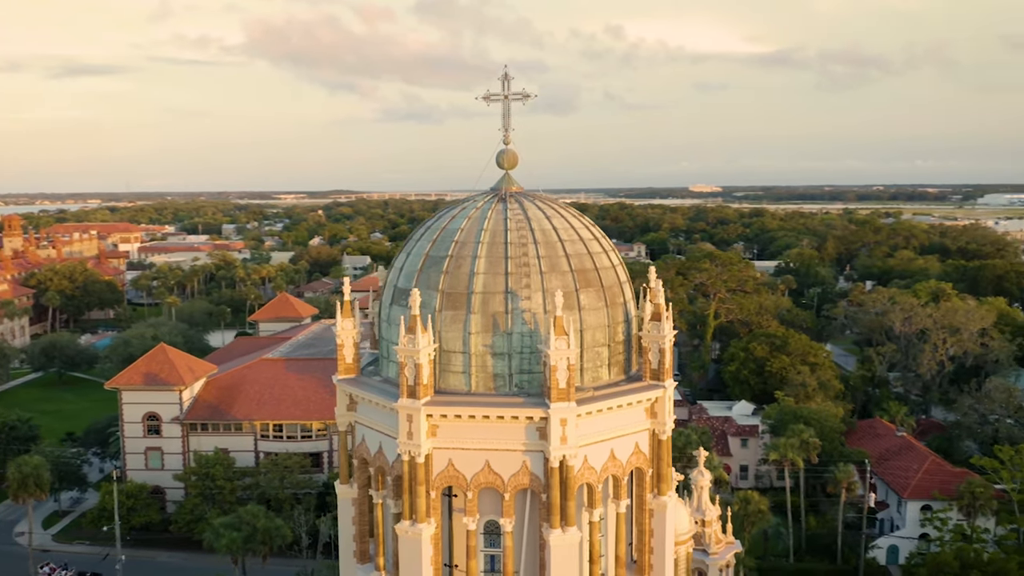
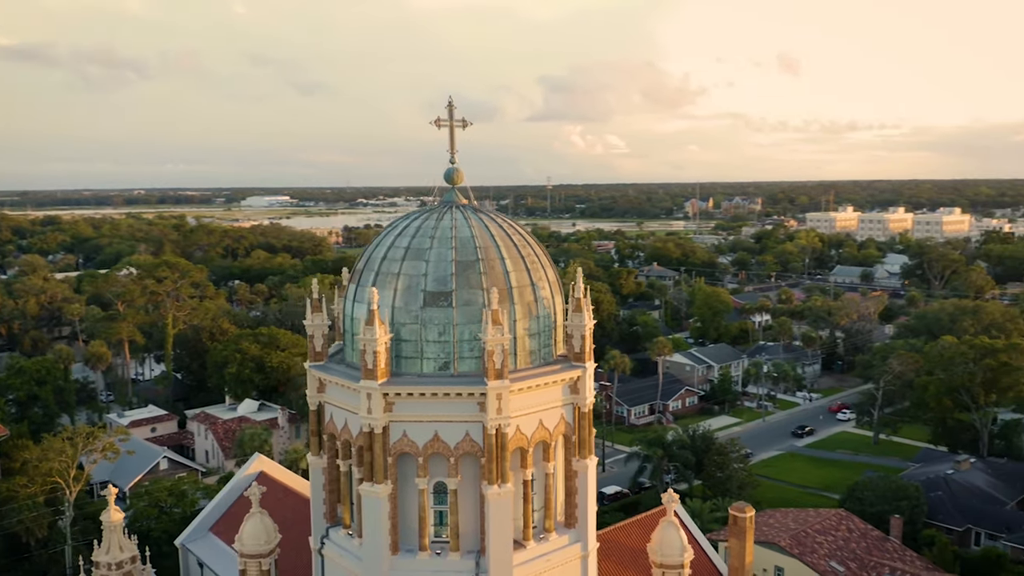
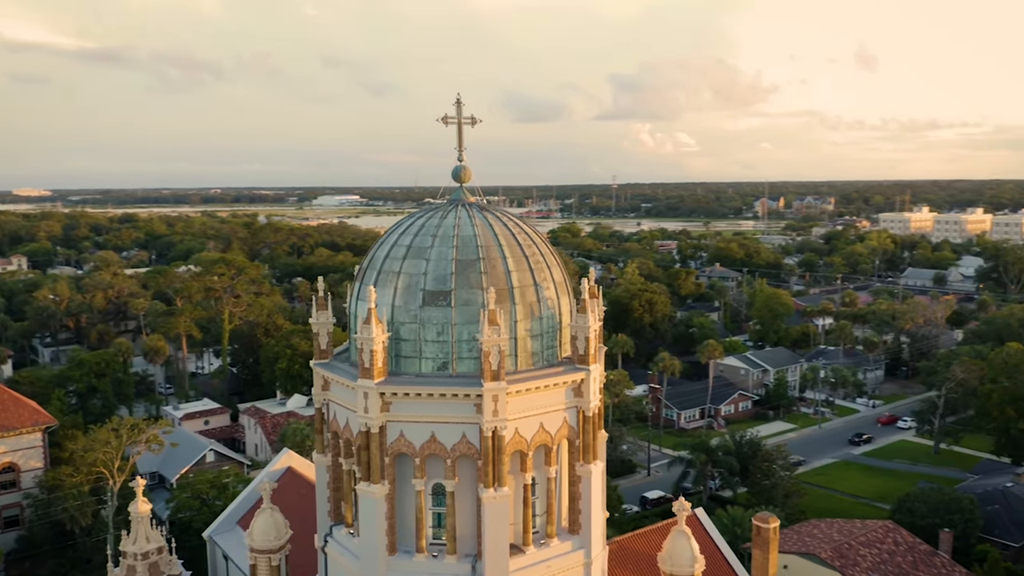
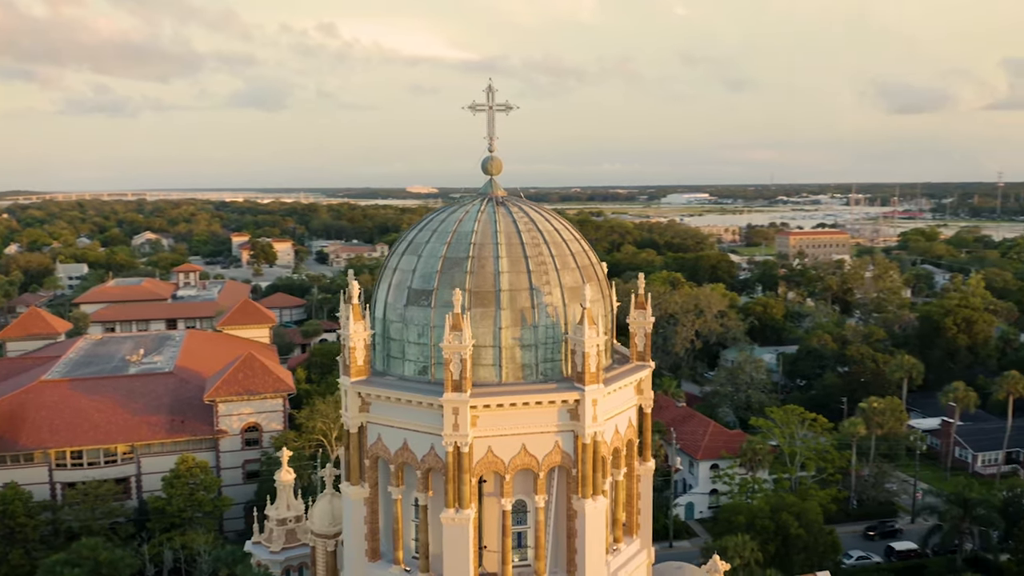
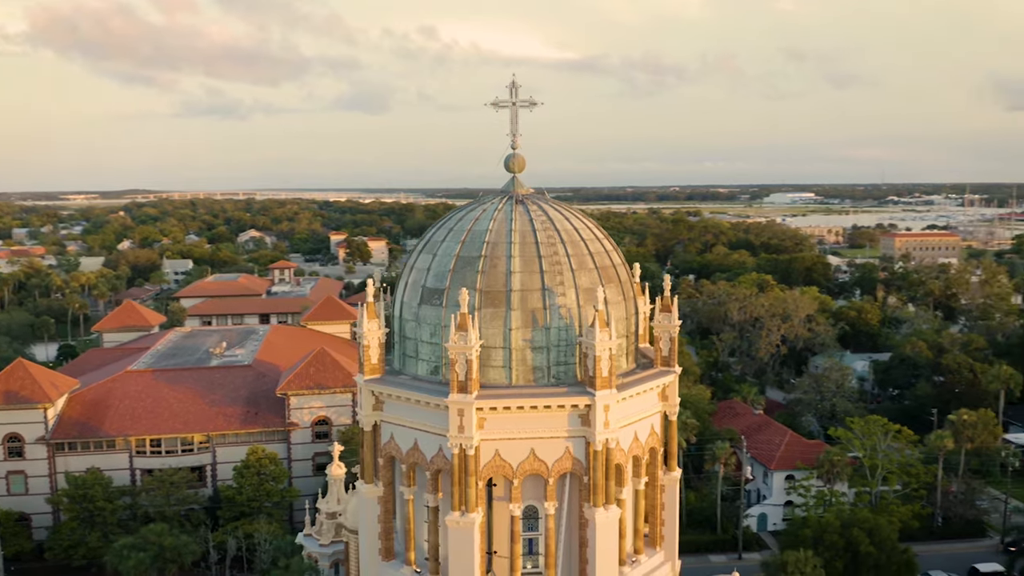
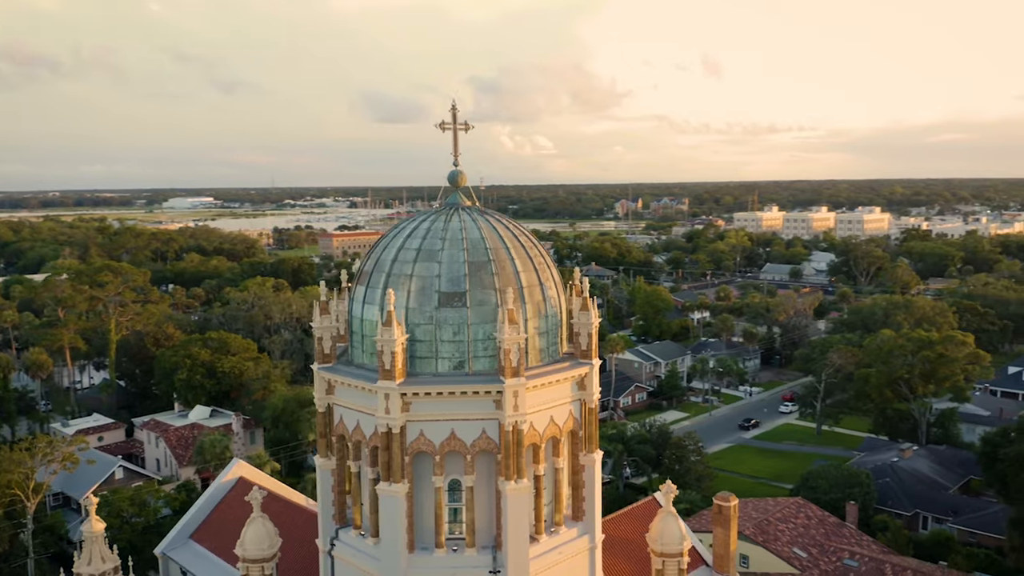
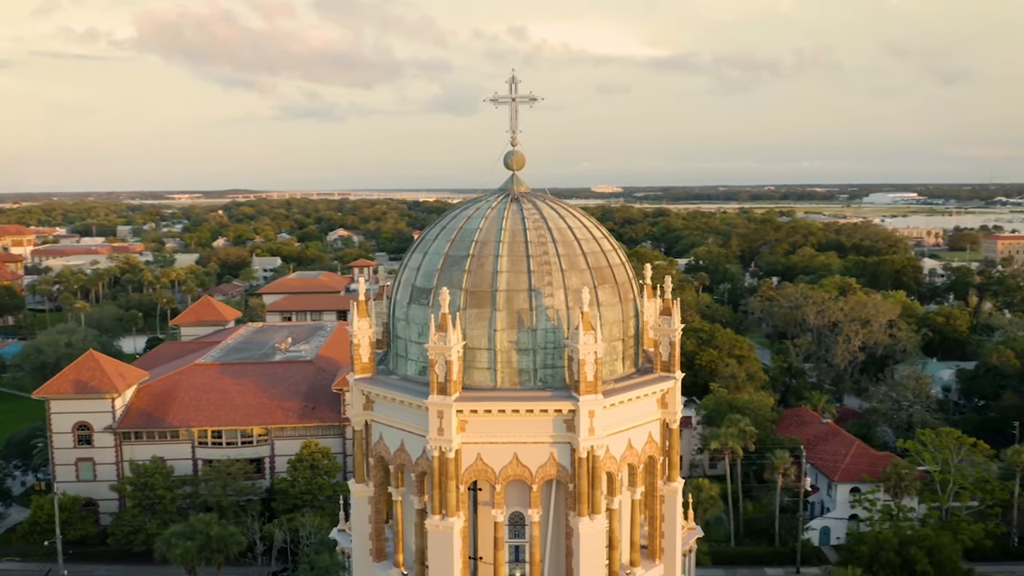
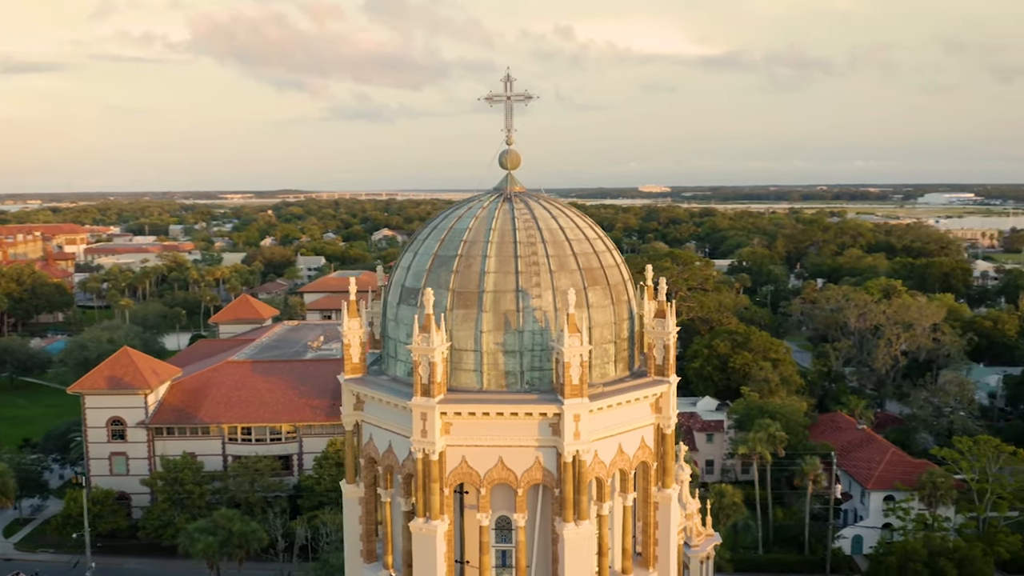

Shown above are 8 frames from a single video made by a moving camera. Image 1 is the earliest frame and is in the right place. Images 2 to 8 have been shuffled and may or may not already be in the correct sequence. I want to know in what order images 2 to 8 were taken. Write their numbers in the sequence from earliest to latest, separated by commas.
8, 7, 5, 4, 3, 2, 6
